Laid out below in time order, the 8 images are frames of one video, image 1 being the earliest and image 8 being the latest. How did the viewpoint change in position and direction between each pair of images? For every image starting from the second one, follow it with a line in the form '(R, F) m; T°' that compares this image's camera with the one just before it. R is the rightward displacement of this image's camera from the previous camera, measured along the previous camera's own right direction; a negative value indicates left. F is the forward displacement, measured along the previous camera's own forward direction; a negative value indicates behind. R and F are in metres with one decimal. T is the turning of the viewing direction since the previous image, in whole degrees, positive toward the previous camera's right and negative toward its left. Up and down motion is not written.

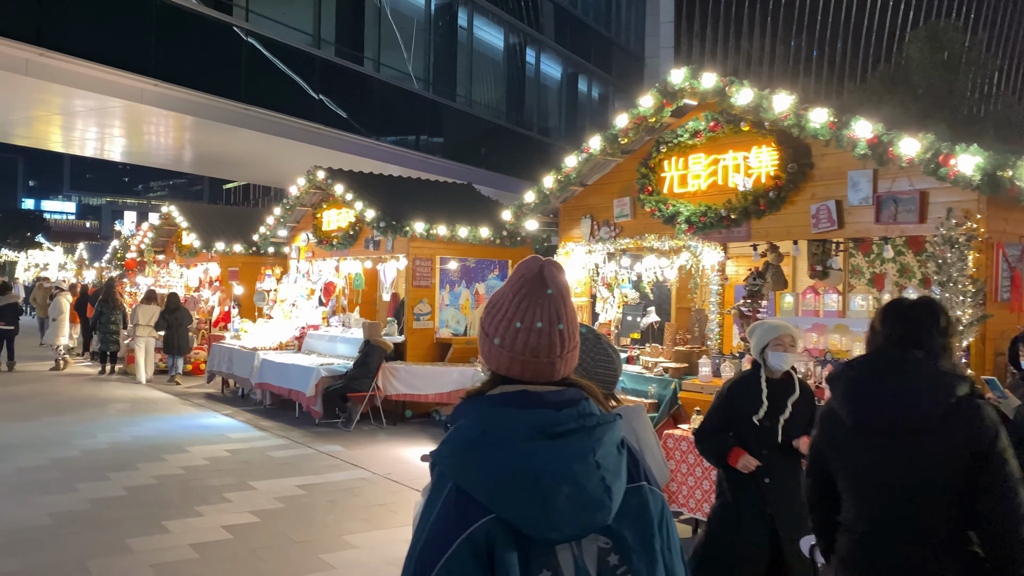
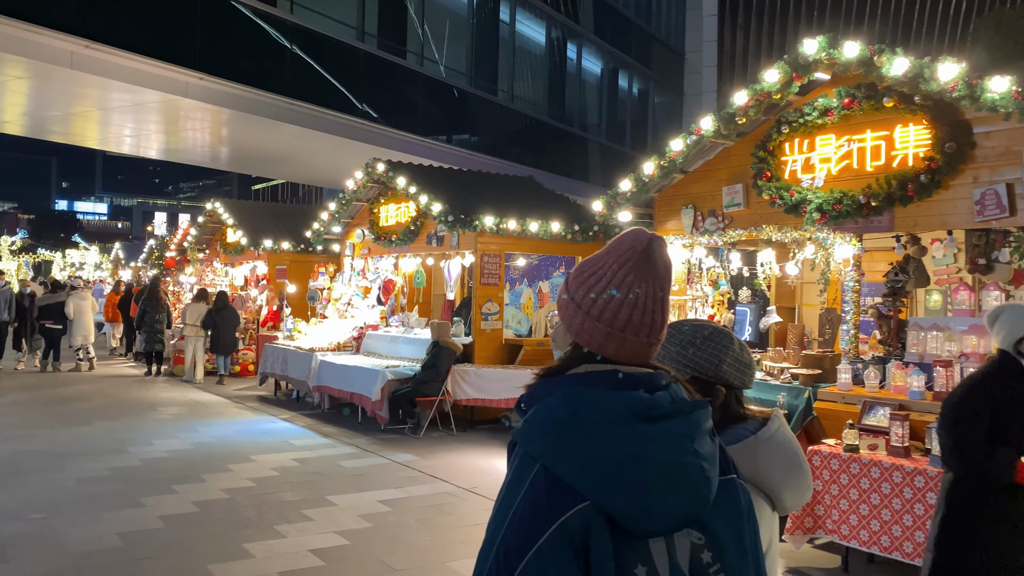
(-0.5, +0.5) m; -2°
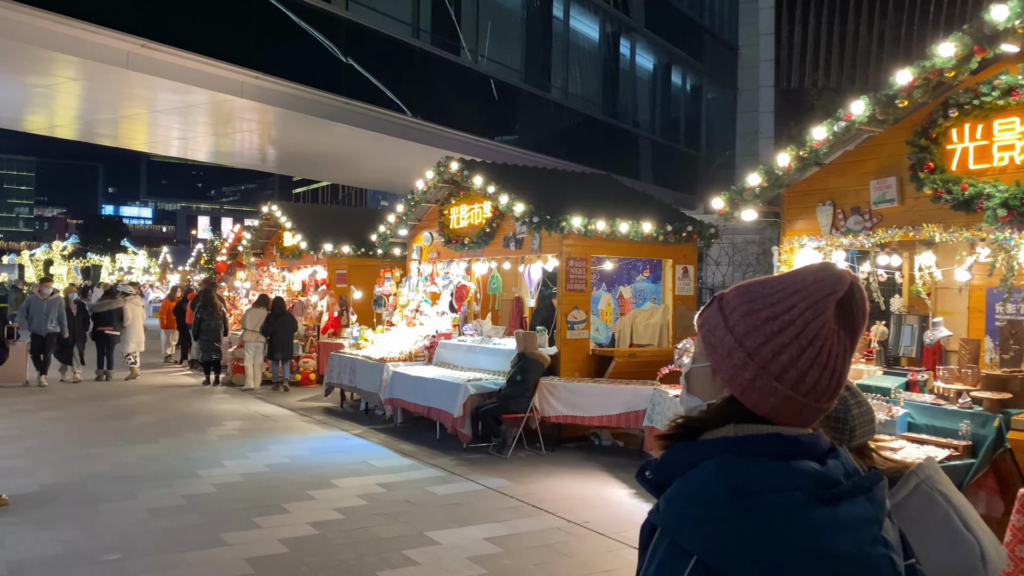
(-0.5, +0.6) m; -2°
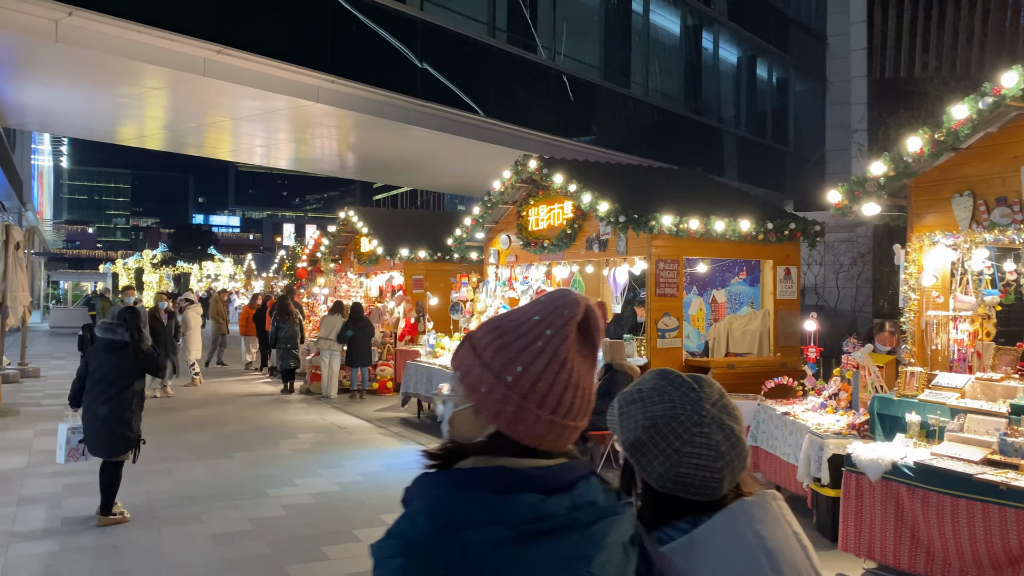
(-0.1, +0.5) m; -5°
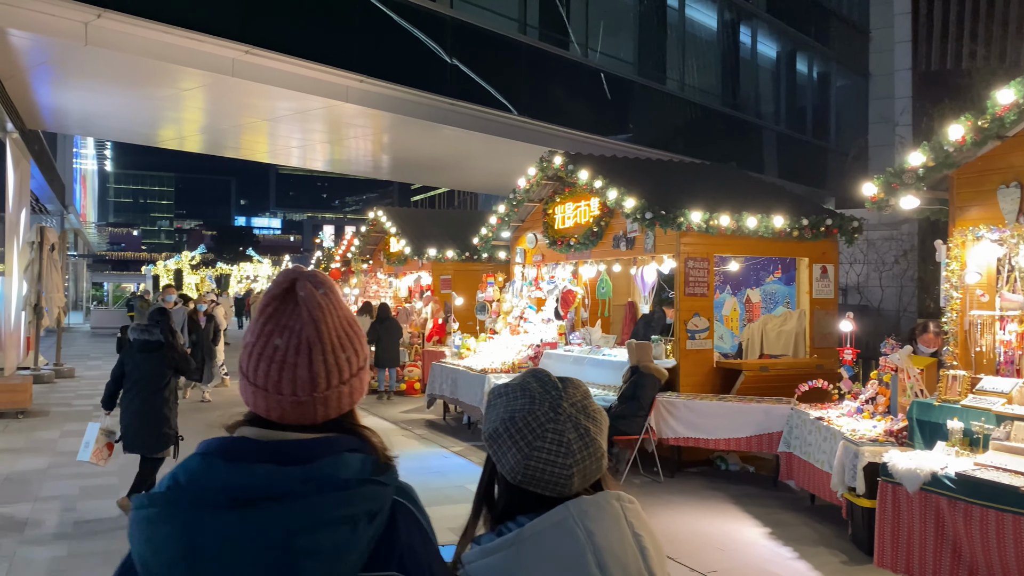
(+0.1, +0.2) m; -3°
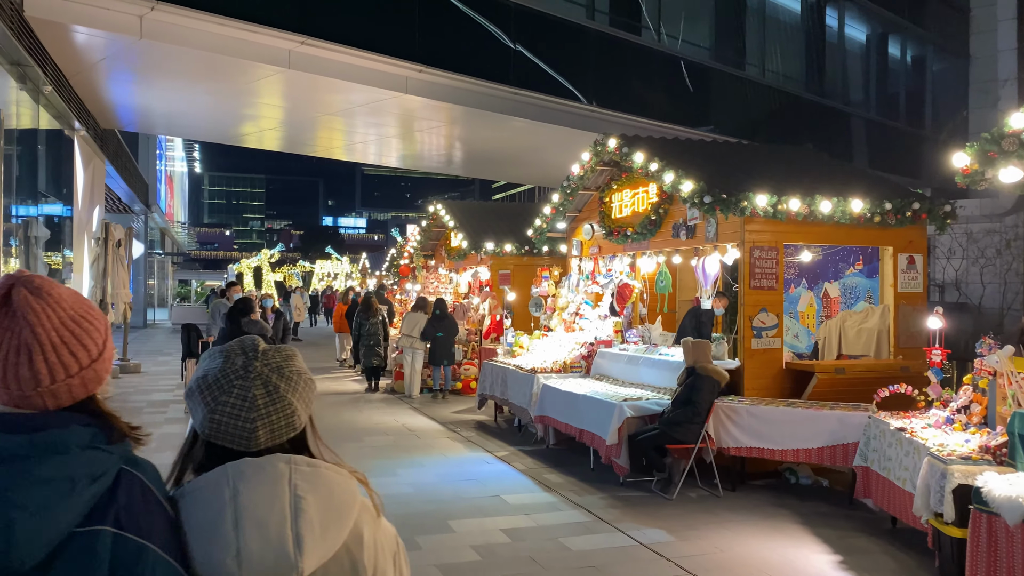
(+0.3, +0.6) m; -6°
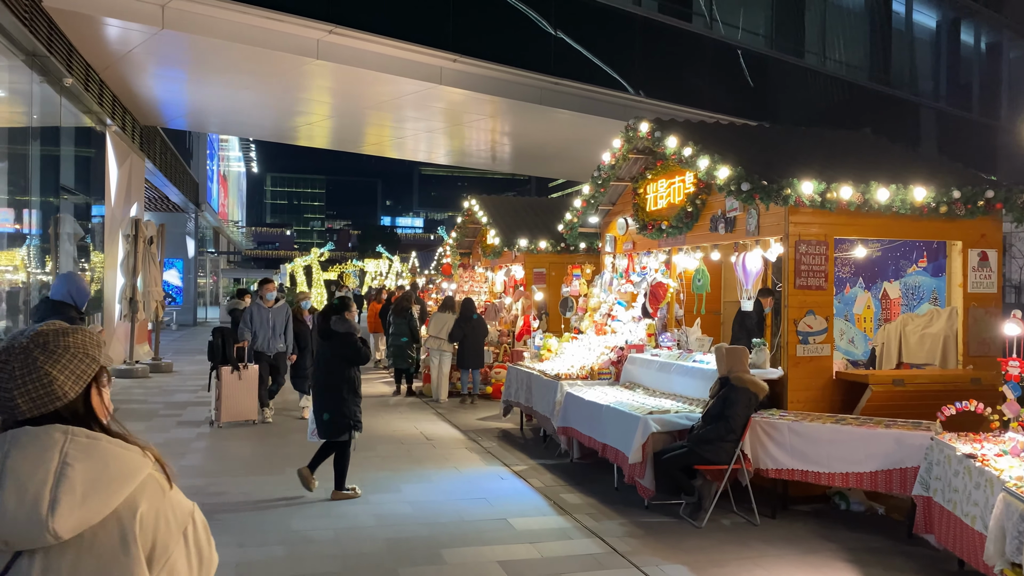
(+0.3, +0.6) m; -4°
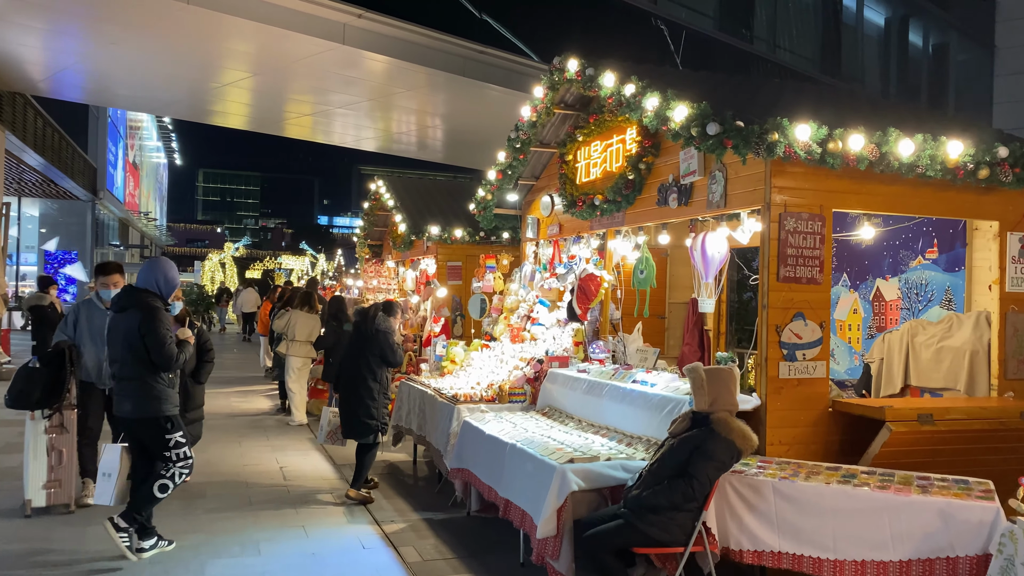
(+0.4, +1.7) m; +4°
